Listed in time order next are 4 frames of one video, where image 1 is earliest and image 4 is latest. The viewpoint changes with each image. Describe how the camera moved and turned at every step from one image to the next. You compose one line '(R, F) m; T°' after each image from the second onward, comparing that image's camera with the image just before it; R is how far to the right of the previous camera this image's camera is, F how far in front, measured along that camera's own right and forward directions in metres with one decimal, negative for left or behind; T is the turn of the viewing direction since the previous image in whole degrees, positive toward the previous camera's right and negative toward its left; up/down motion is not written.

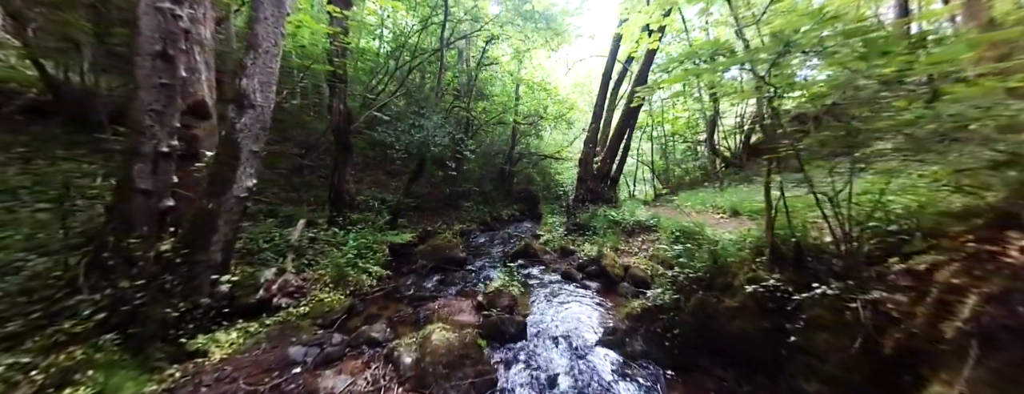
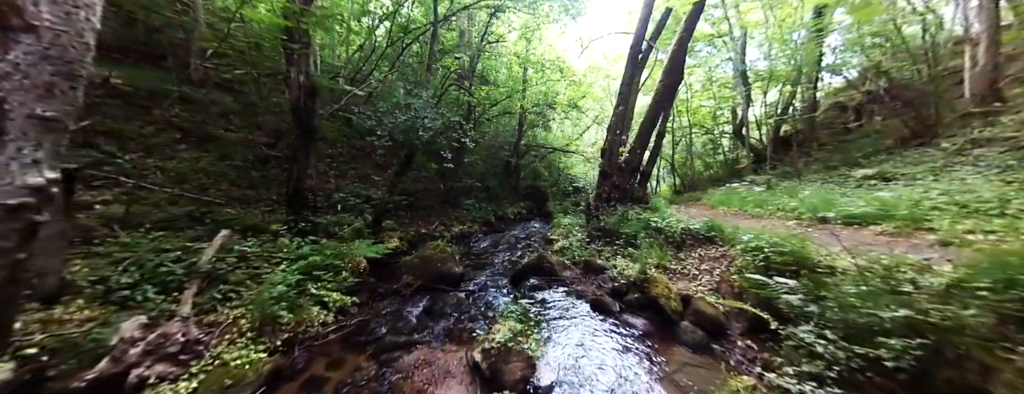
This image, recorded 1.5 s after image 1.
(-0.1, +1.9) m; -1°
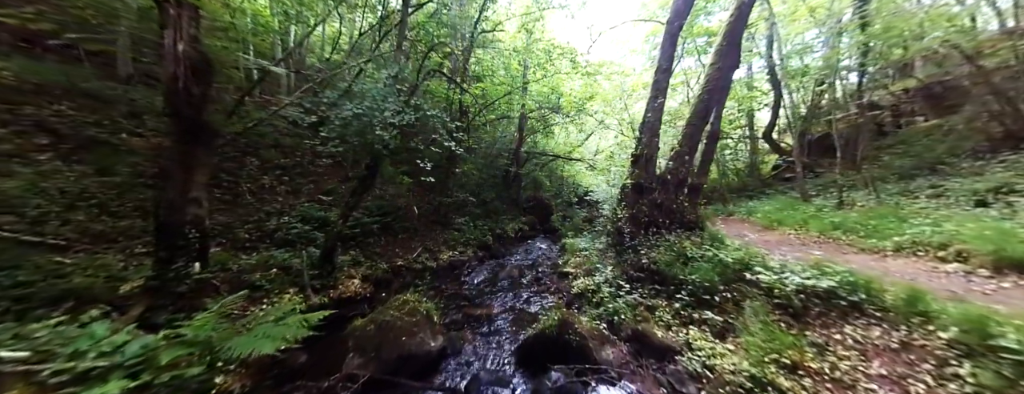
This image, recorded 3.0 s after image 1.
(-0.1, +2.3) m; 0°
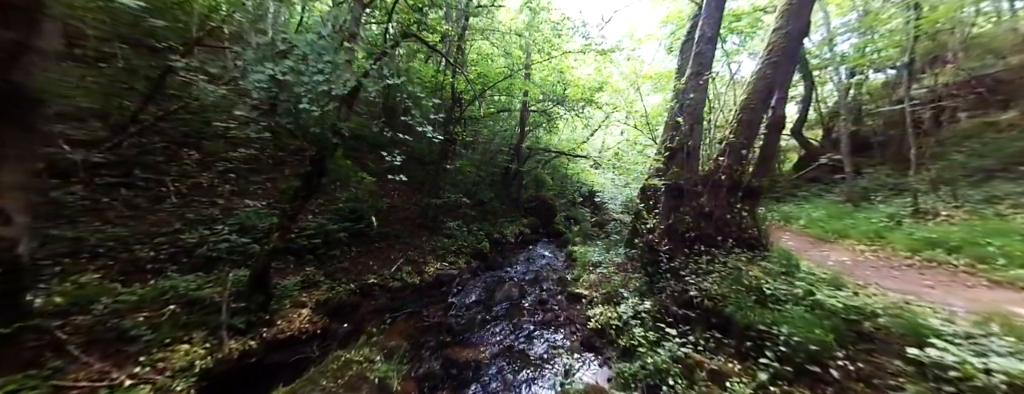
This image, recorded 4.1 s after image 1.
(0.0, +1.5) m; 0°
